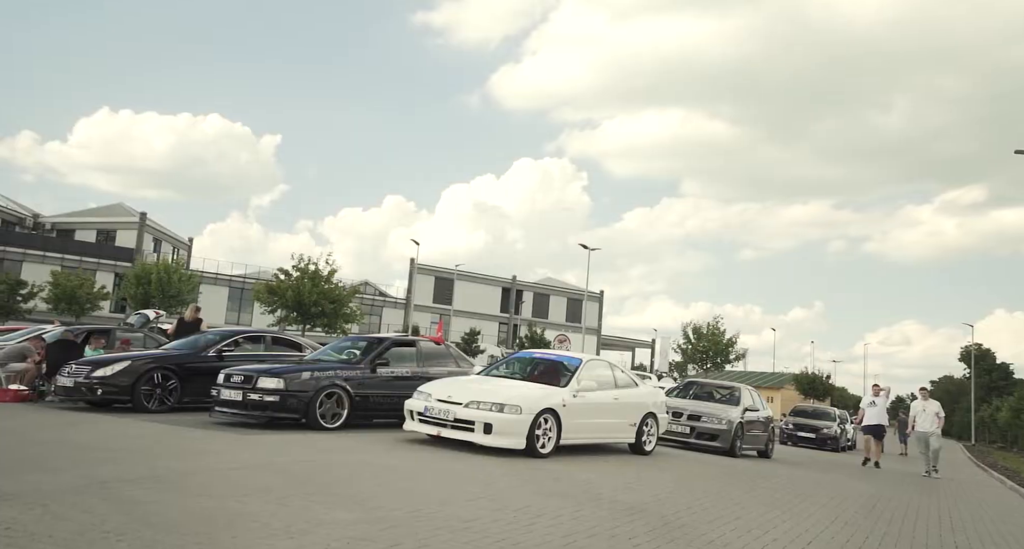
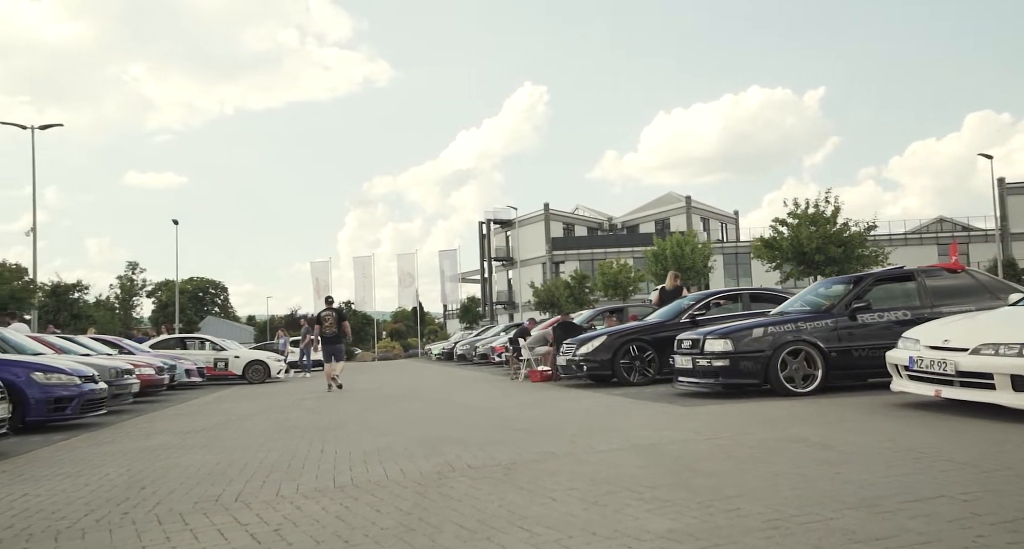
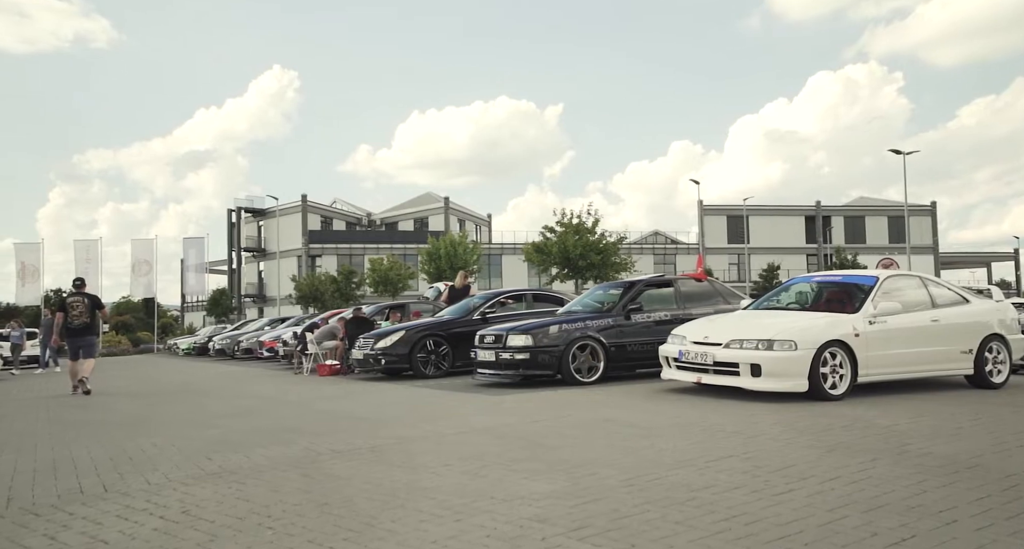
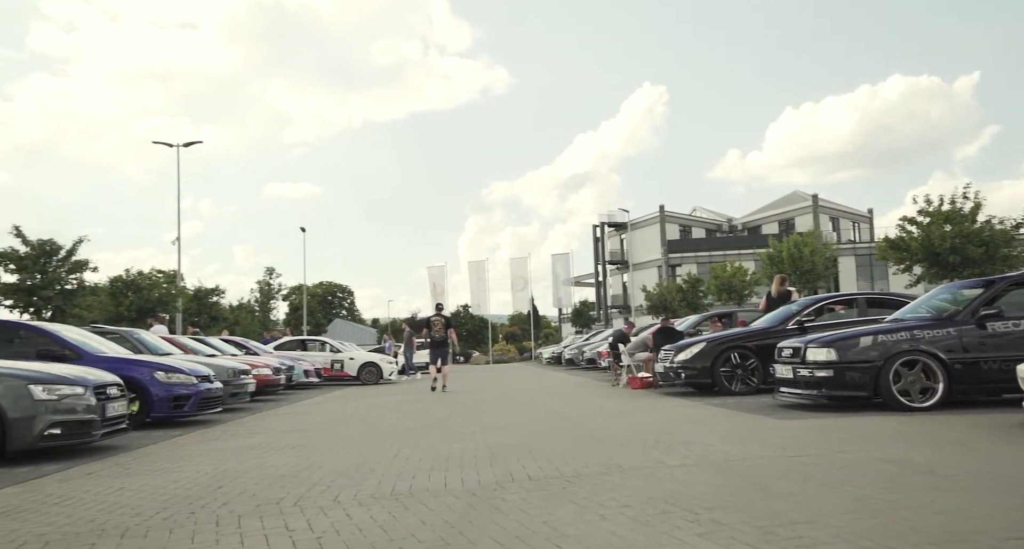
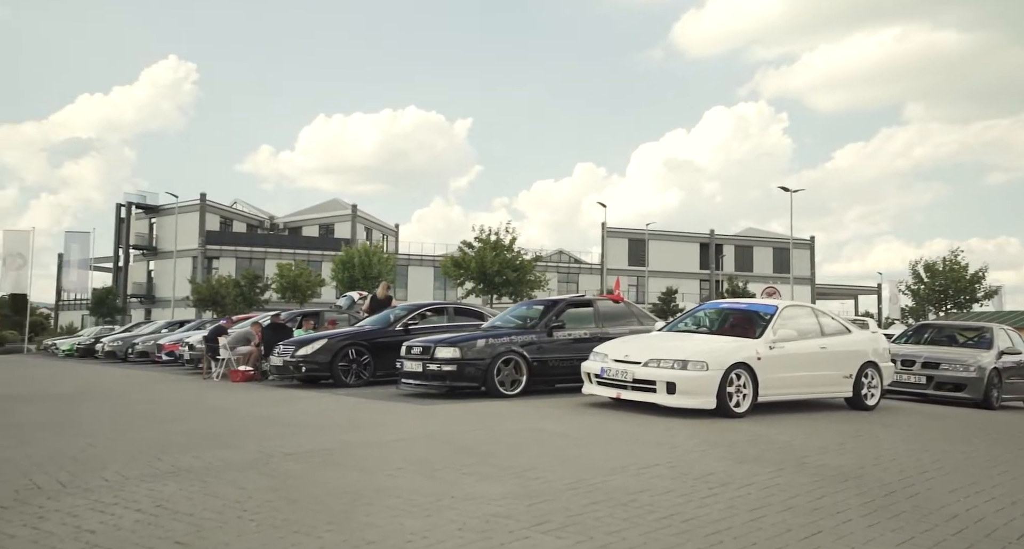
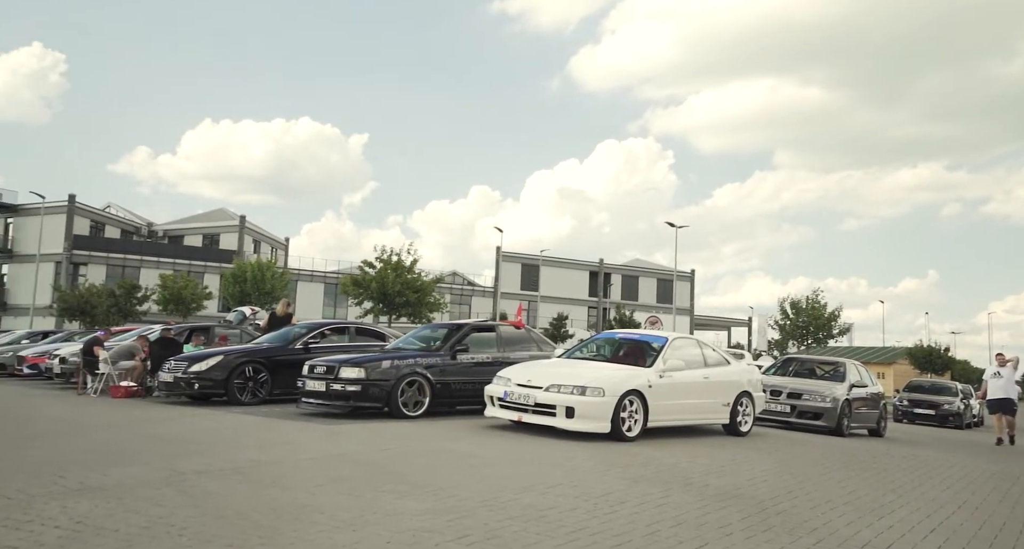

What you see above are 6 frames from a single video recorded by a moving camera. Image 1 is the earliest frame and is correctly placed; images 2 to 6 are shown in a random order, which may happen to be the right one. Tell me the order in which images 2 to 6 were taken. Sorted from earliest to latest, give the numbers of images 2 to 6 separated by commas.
6, 5, 3, 2, 4
